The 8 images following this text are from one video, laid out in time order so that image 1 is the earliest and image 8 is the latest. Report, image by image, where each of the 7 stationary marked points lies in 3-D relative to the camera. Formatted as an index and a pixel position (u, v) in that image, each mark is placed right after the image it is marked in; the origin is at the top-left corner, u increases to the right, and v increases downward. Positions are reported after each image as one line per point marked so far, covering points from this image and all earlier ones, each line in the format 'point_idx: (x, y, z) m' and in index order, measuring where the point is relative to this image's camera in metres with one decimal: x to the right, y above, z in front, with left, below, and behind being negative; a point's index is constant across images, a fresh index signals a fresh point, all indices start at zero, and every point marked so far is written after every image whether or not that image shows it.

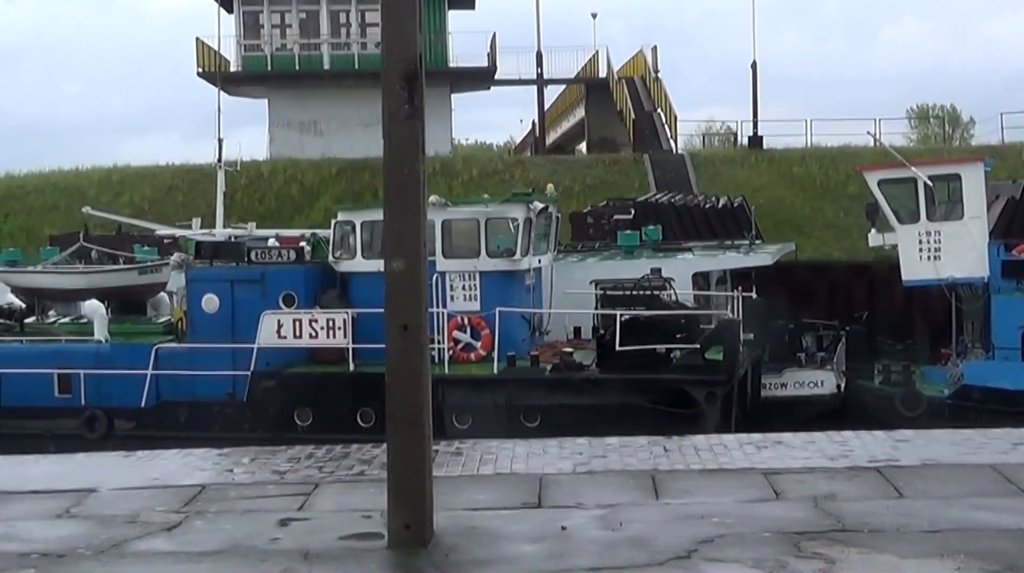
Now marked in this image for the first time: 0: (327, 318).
0: (-1.9, -0.3, +11.2) m
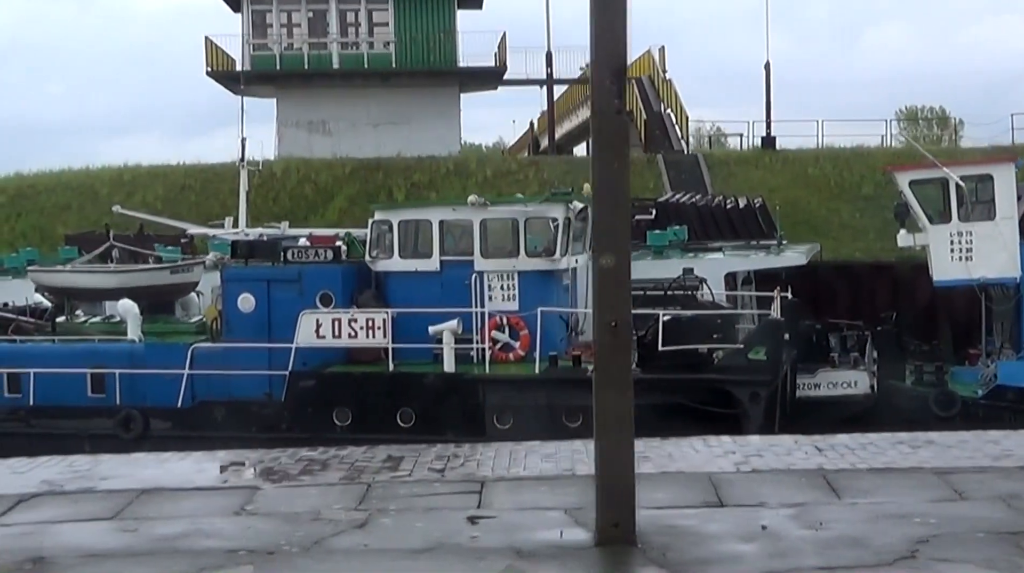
0: (-1.5, -0.3, +11.2) m
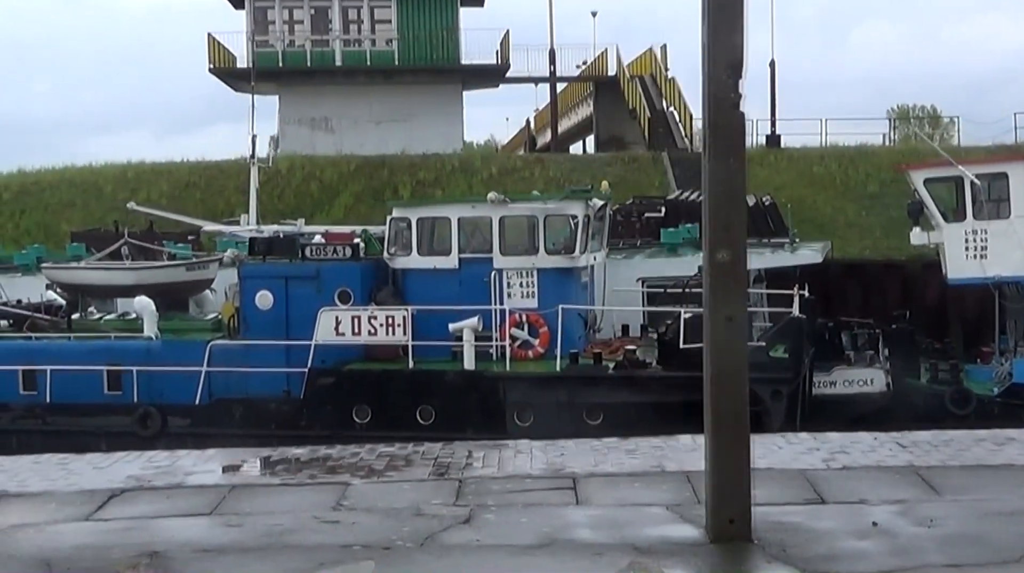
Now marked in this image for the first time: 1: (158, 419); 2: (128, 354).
0: (-1.3, -0.3, +11.2) m
1: (-3.8, -1.4, +11.6) m
2: (-4.2, -0.7, +11.7) m
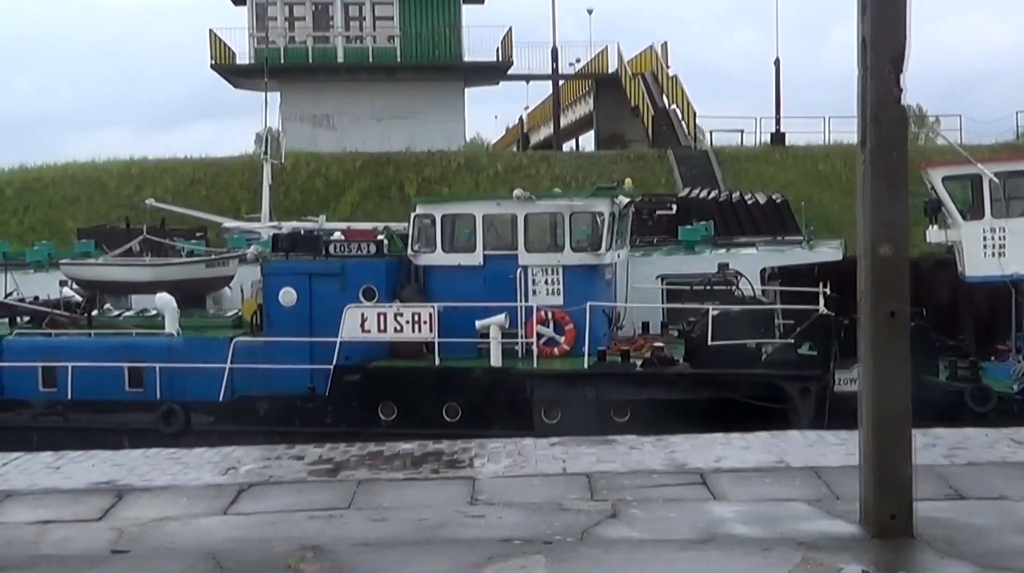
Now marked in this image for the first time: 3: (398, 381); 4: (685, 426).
0: (-1.0, -0.3, +11.1) m
1: (-3.5, -1.4, +11.5) m
2: (-3.9, -0.7, +11.7) m
3: (-1.2, -1.0, +11.0) m
4: (+1.7, -1.4, +10.6) m
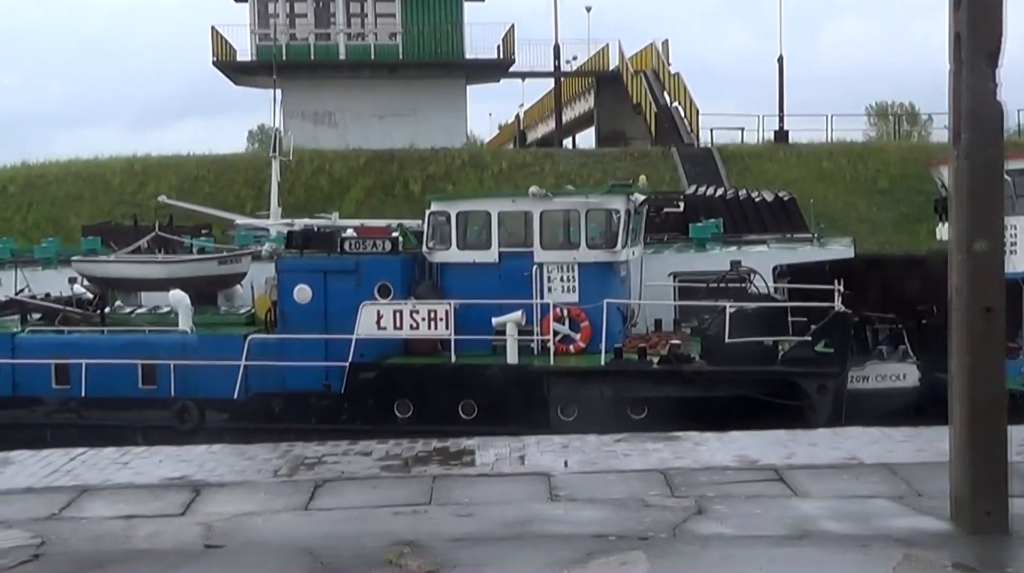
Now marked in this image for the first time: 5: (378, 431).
0: (-0.9, -0.2, +11.1) m
1: (-3.4, -1.3, +11.5) m
2: (-3.8, -0.7, +11.6) m
3: (-1.0, -0.9, +11.0) m
4: (+1.9, -1.3, +10.7) m
5: (-1.4, -1.5, +11.1) m
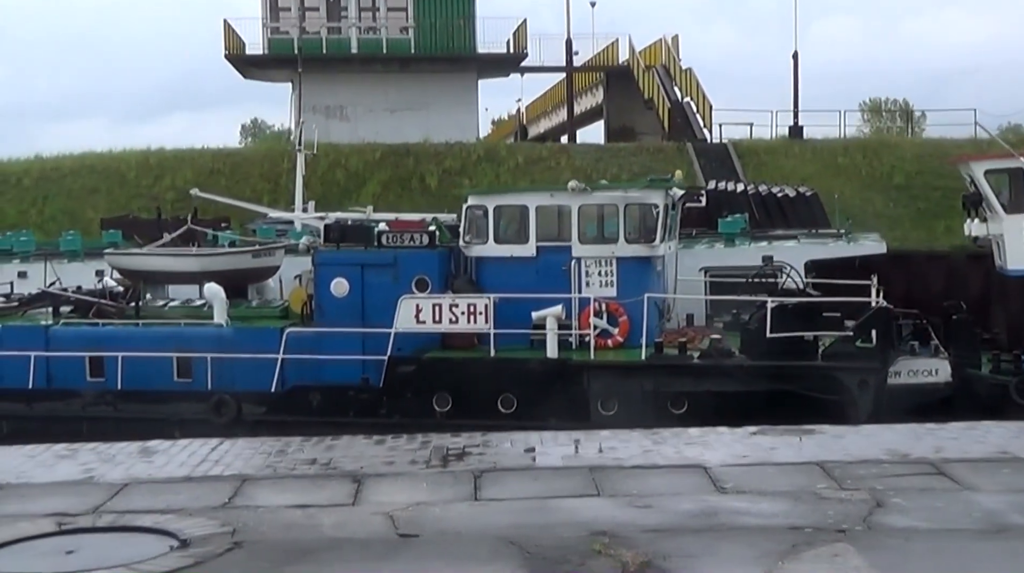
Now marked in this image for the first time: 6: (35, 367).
0: (-0.5, -0.2, +11.1) m
1: (-3.0, -1.3, +11.5) m
2: (-3.4, -0.6, +11.6) m
3: (-0.6, -0.9, +11.0) m
4: (+2.3, -1.3, +10.7) m
5: (-1.0, -1.4, +11.1) m
6: (-5.3, -0.9, +11.9) m
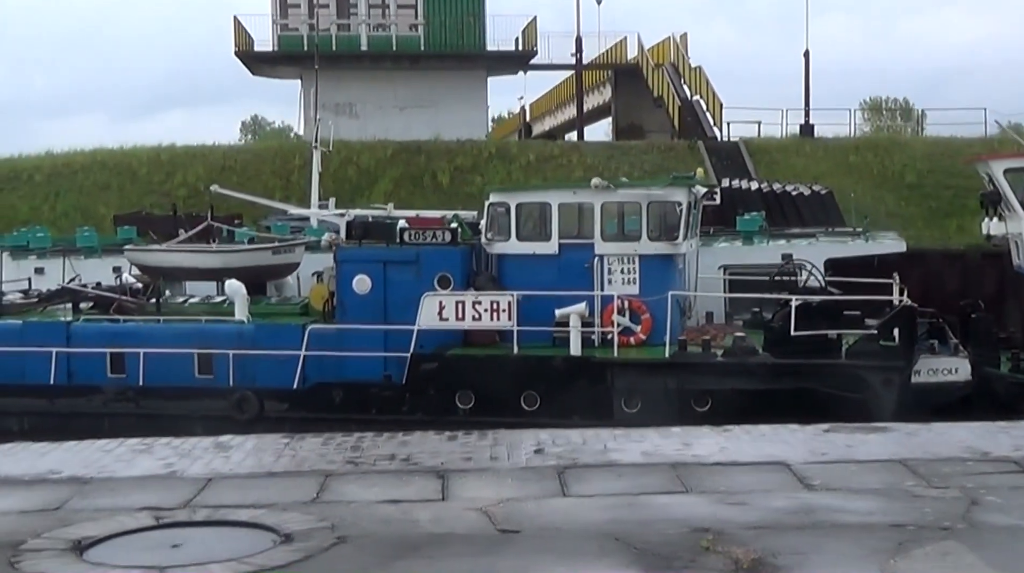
0: (-0.2, -0.1, +11.1) m
1: (-2.7, -1.2, +11.5) m
2: (-3.1, -0.6, +11.6) m
3: (-0.4, -0.8, +11.0) m
4: (+2.5, -1.3, +10.7) m
5: (-0.8, -1.4, +11.2) m
6: (-5.0, -0.8, +11.9) m
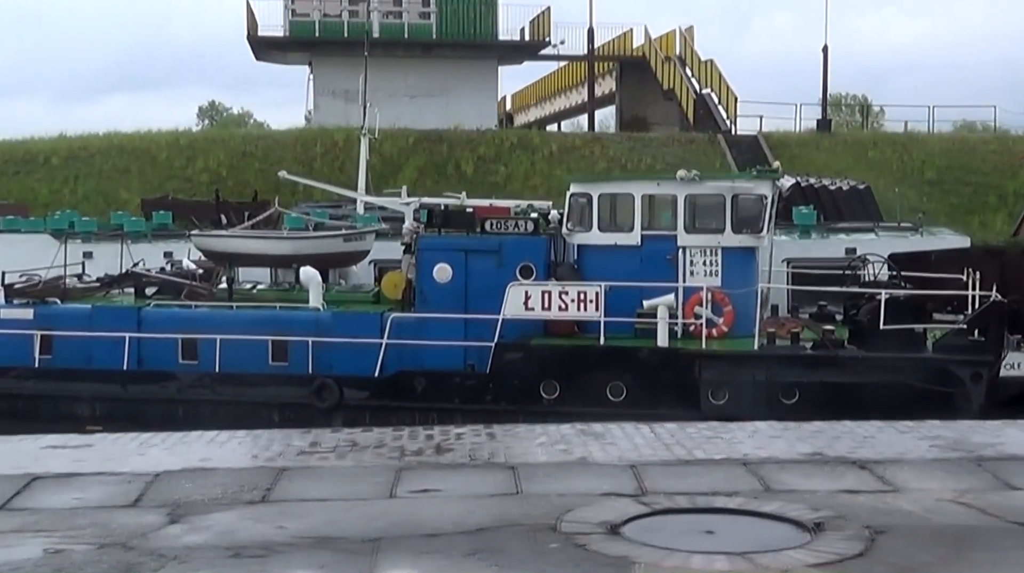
0: (+0.7, 0.0, +11.1) m
1: (-1.9, -1.1, +11.4) m
2: (-2.3, -0.4, +11.5) m
3: (+0.5, -0.7, +11.0) m
4: (+3.4, -1.2, +10.7) m
5: (+0.1, -1.3, +11.1) m
6: (-4.2, -0.7, +11.8) m
